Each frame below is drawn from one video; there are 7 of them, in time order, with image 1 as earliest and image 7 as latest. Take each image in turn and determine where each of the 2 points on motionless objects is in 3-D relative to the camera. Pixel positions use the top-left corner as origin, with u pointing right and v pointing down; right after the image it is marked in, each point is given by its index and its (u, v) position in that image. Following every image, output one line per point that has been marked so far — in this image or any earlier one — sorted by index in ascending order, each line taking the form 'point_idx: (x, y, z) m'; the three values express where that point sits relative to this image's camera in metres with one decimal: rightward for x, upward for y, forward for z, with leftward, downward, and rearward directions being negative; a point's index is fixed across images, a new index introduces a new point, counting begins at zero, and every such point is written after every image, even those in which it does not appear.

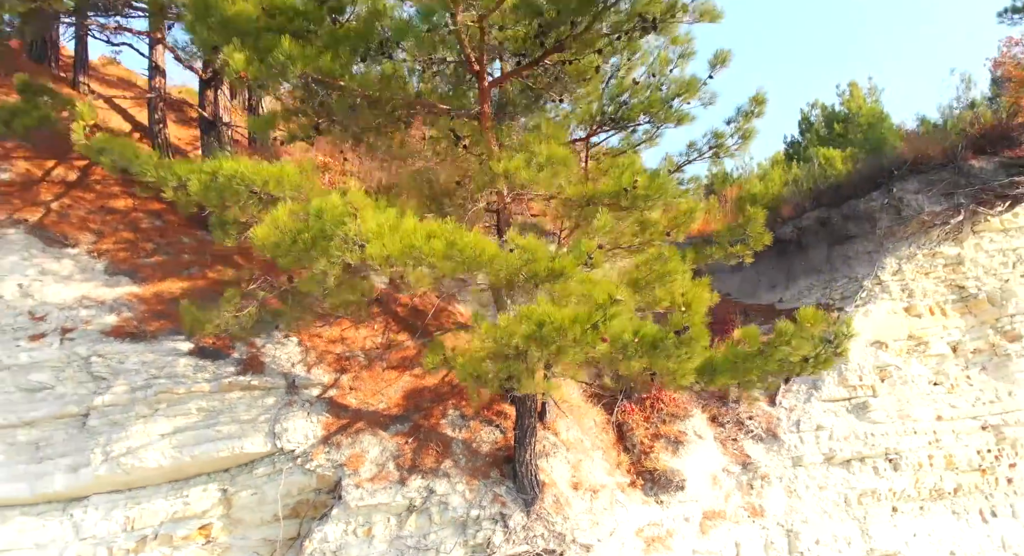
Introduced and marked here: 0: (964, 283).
0: (+7.3, 0.0, +9.6) m
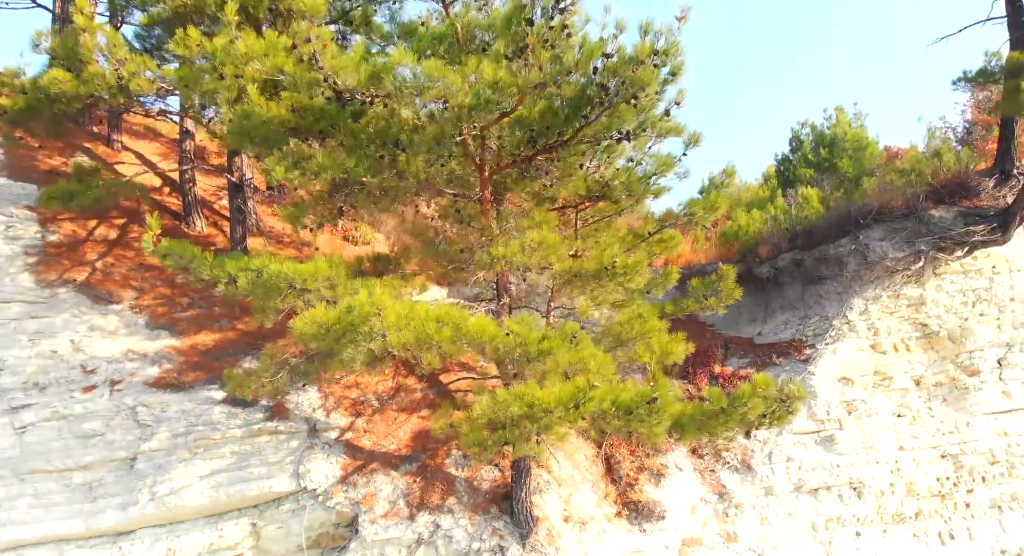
0: (+7.2, -0.7, +10.5) m
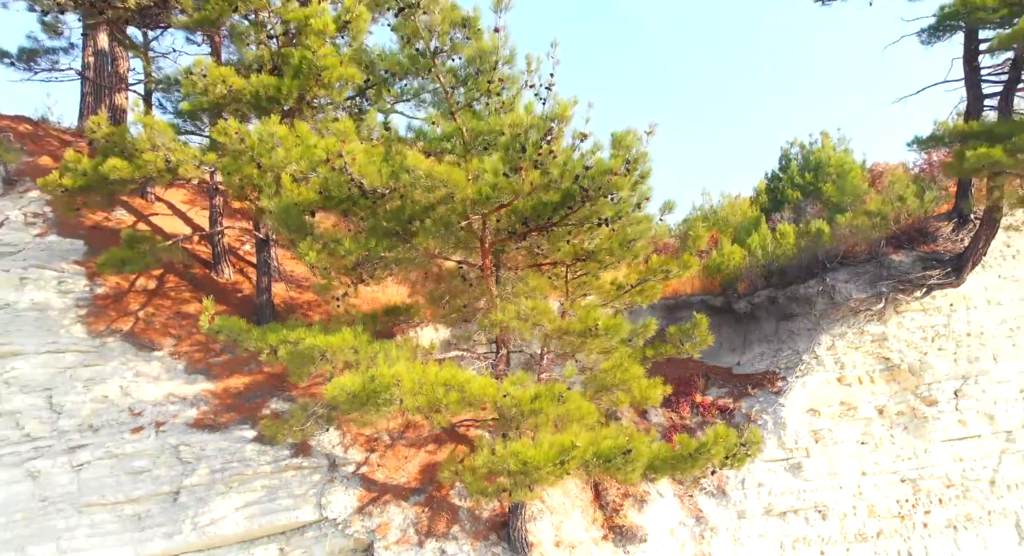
0: (+7.2, -1.5, +11.4) m
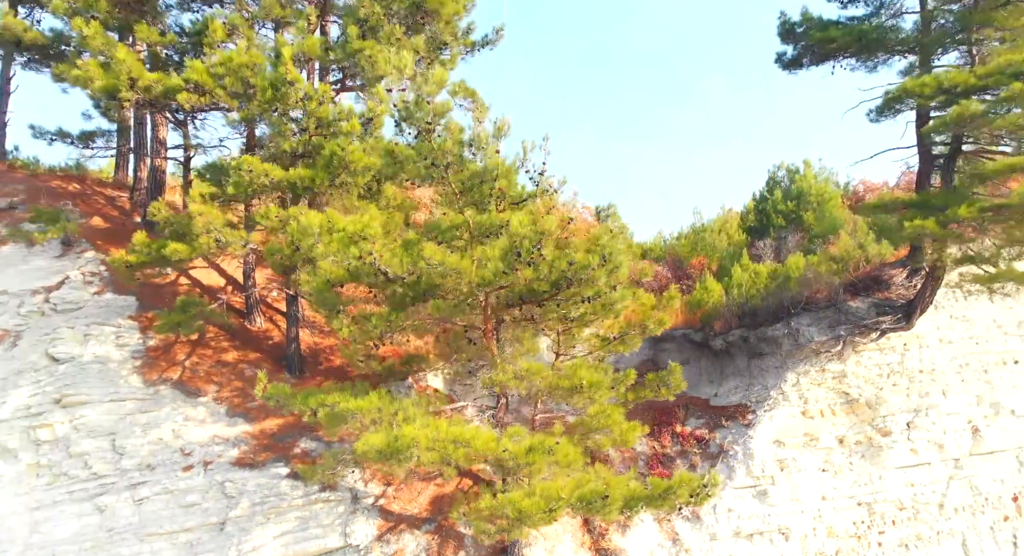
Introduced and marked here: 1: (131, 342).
0: (+7.1, -2.4, +12.7) m
1: (-6.3, -1.1, +10.1) m
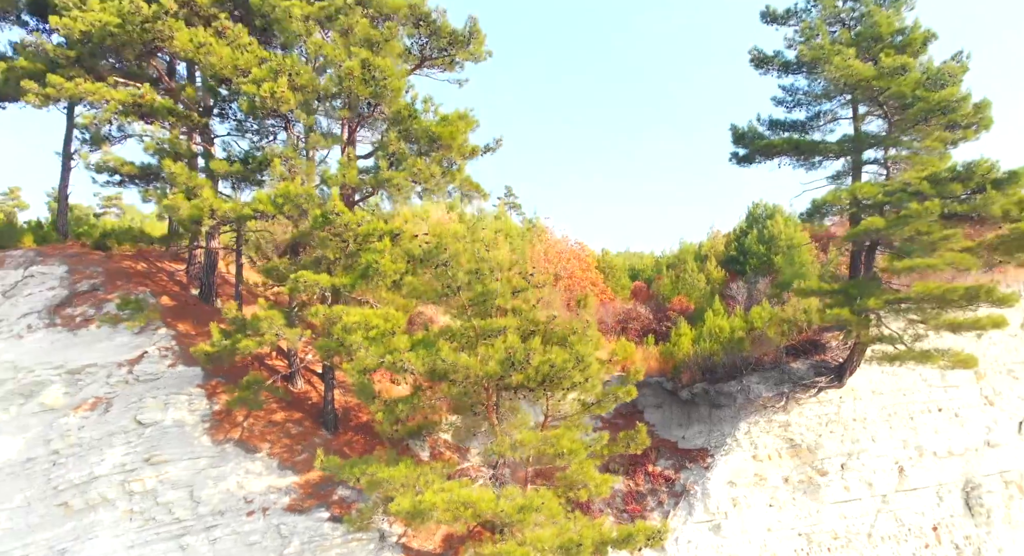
0: (+7.1, -4.0, +15.1) m
1: (-6.4, -2.7, +12.4) m
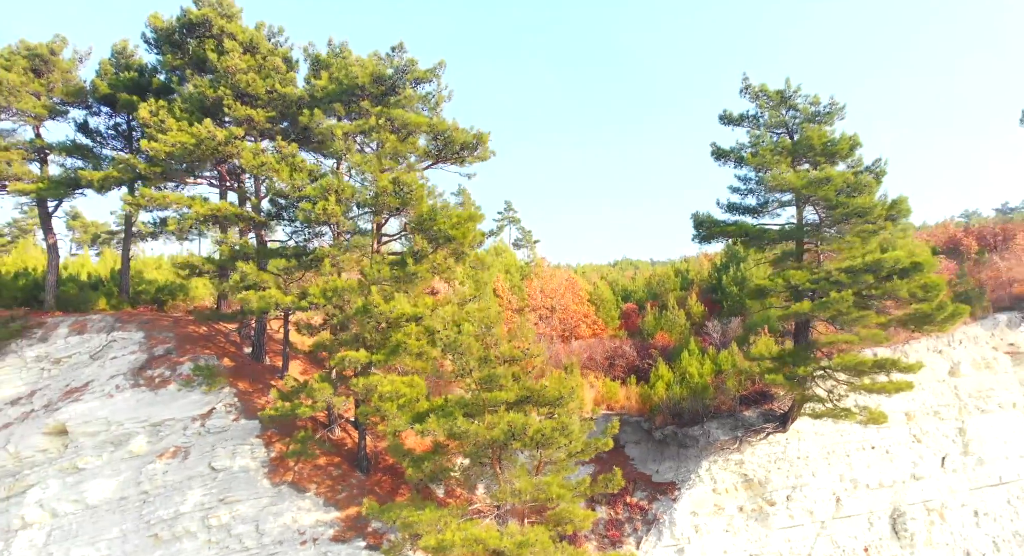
0: (+7.0, -5.9, +18.0) m
1: (-6.4, -4.5, +15.3) m
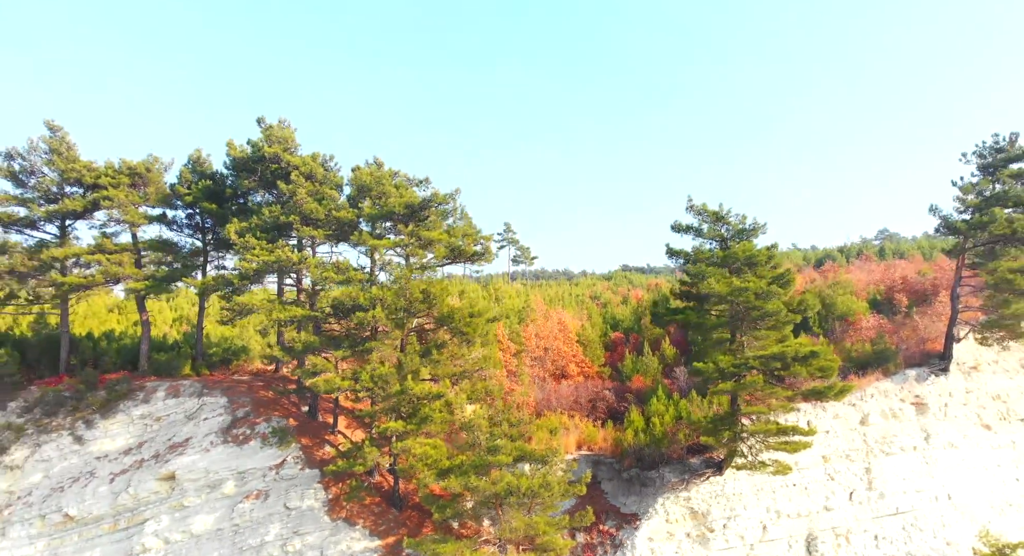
0: (+6.9, -8.9, +23.2) m
1: (-6.5, -7.4, +20.4) m
